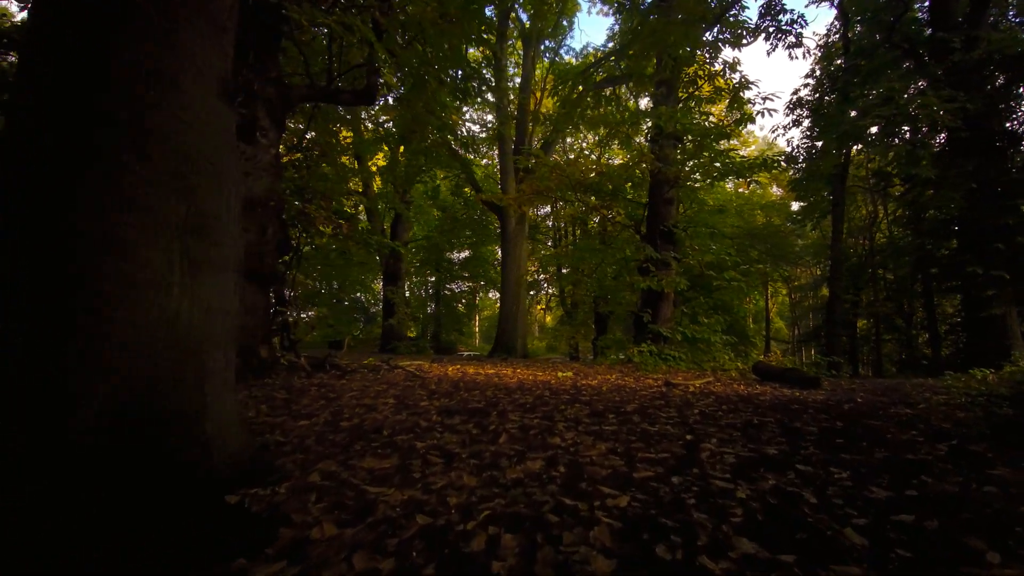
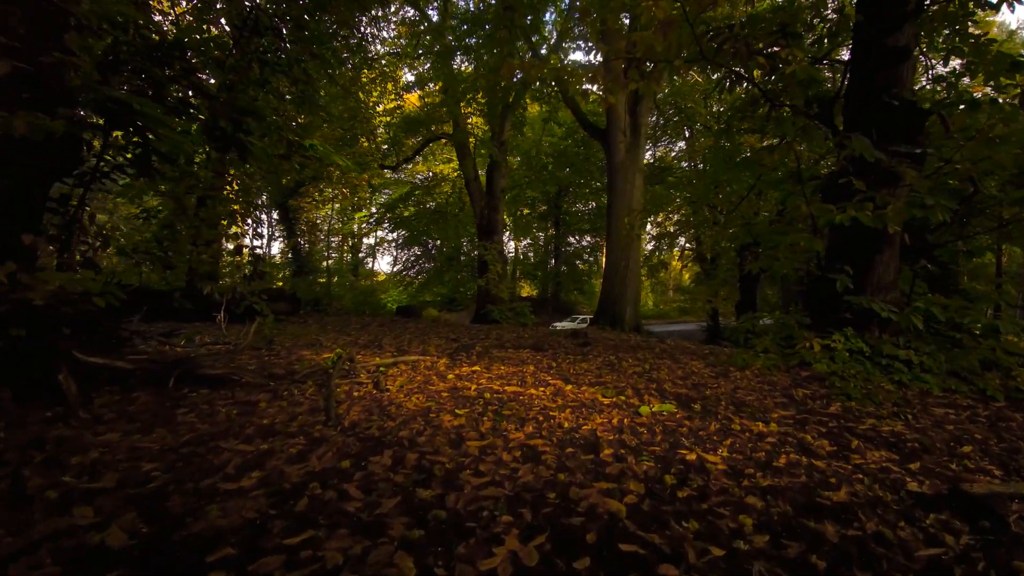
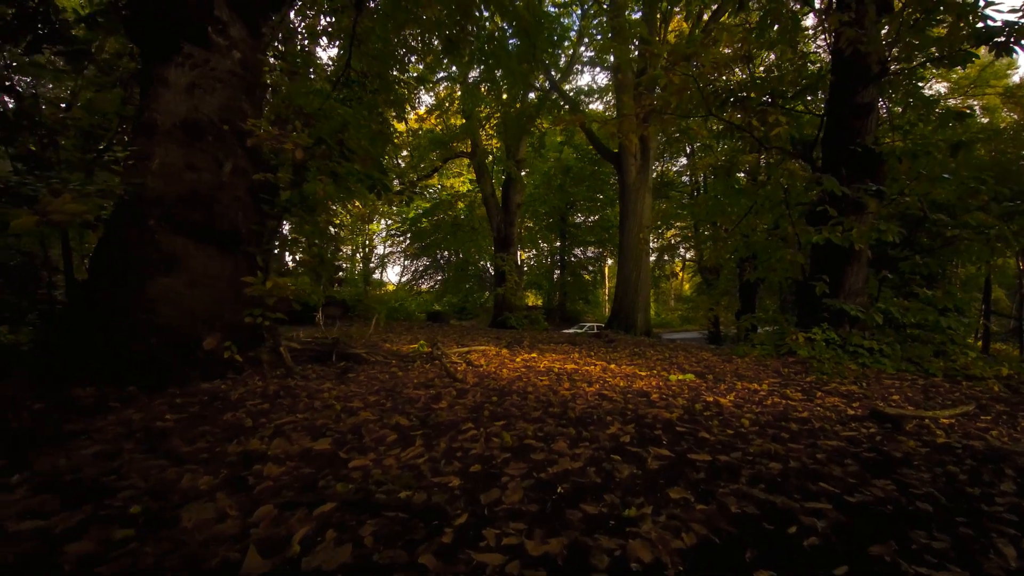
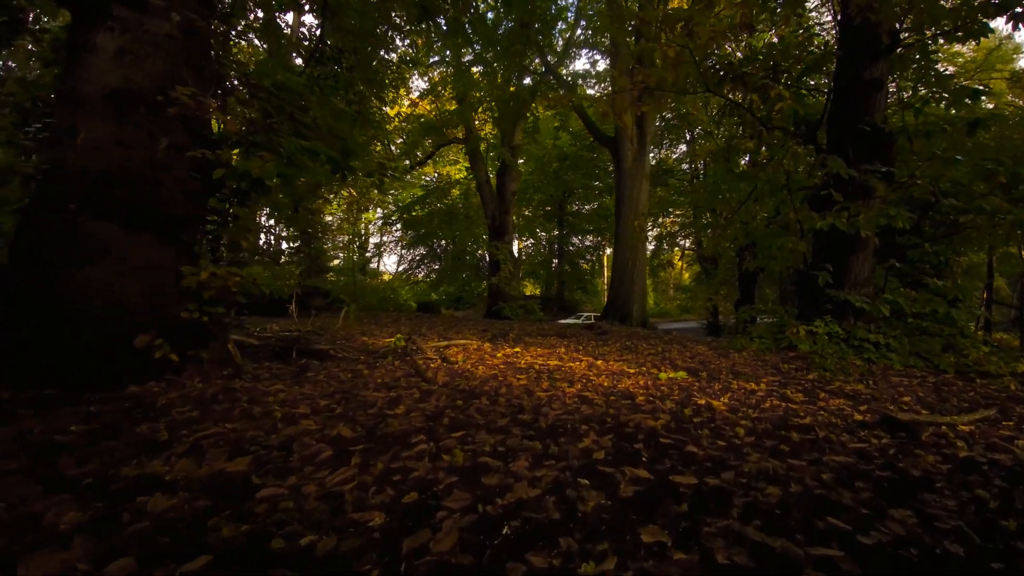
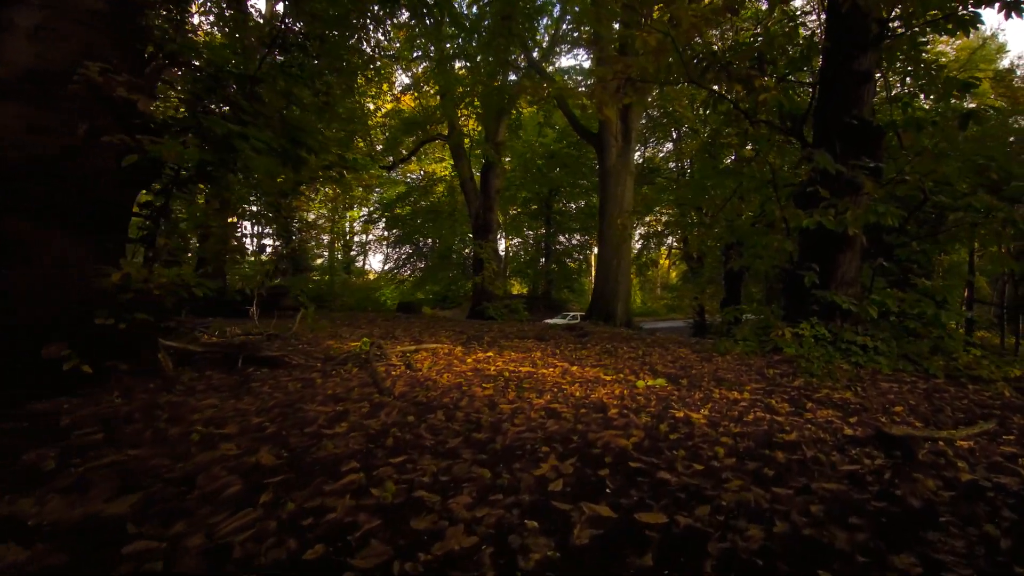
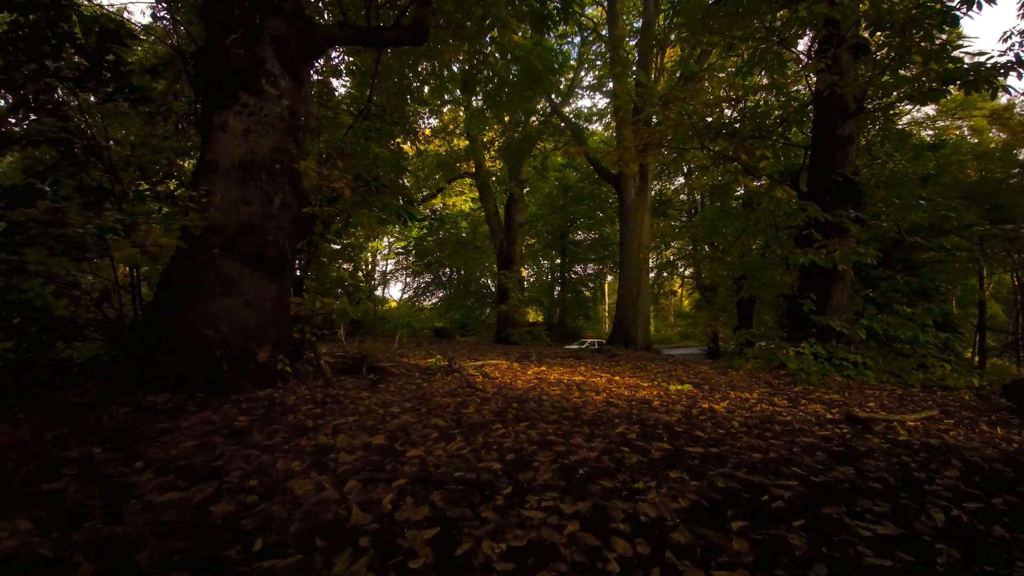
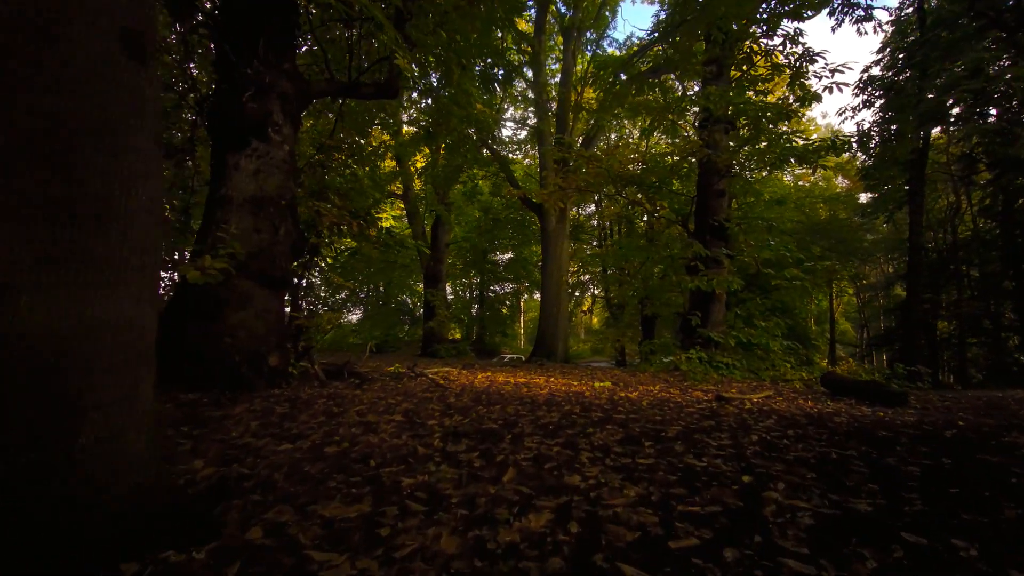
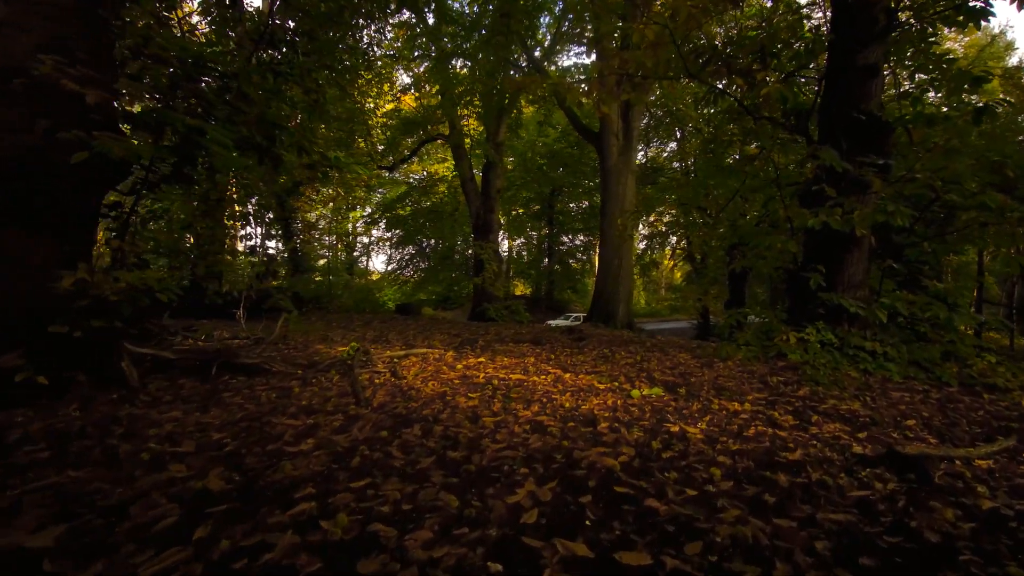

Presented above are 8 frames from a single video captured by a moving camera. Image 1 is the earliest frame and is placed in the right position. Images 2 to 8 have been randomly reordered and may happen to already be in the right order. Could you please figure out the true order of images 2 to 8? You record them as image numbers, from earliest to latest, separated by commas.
7, 6, 3, 4, 5, 8, 2
